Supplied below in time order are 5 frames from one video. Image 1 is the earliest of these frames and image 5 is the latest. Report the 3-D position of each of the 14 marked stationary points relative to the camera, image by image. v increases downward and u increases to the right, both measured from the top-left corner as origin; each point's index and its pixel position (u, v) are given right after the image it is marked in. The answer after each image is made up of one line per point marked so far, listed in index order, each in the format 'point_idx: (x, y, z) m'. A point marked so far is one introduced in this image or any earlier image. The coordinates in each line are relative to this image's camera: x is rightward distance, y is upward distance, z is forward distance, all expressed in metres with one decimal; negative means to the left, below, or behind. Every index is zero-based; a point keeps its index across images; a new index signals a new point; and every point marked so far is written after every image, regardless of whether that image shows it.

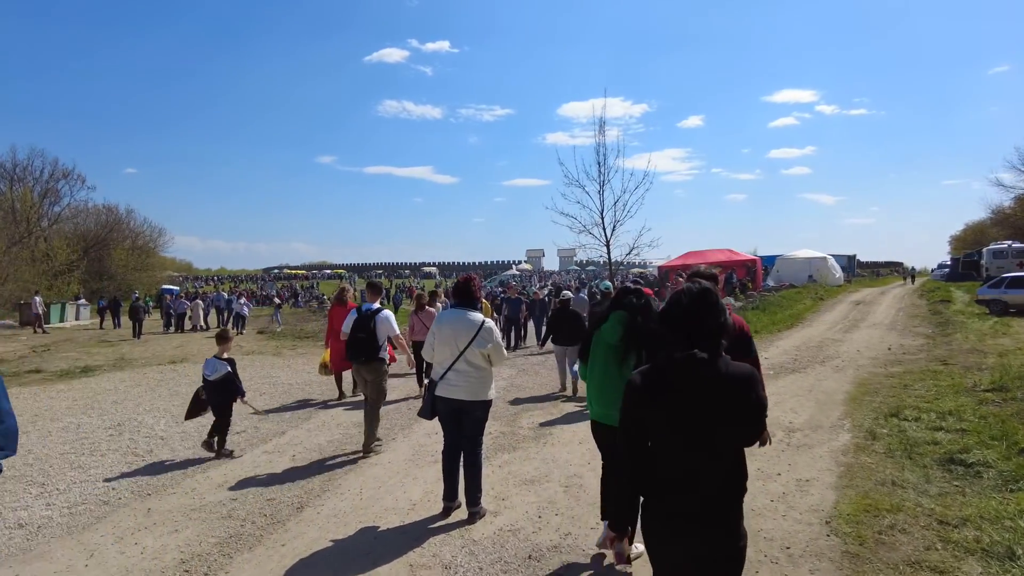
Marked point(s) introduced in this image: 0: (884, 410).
0: (+4.4, -1.5, +7.8) m
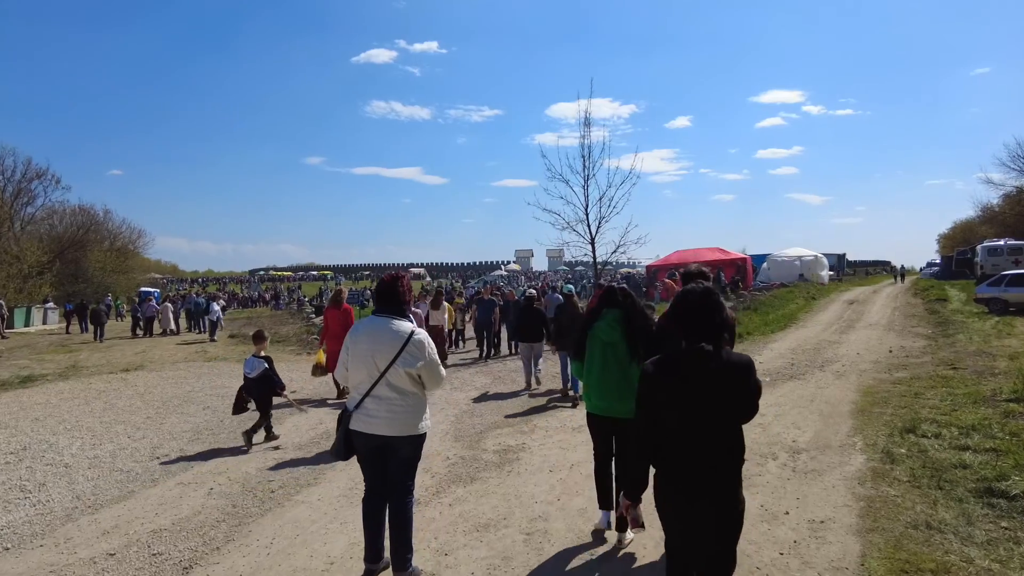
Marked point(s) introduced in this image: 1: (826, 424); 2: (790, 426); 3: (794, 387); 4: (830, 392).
0: (+4.1, -1.4, +6.9) m
1: (+3.4, -1.5, +7.1) m
2: (+3.0, -1.5, +7.0) m
3: (+4.1, -1.4, +9.6) m
4: (+4.4, -1.4, +9.0) m
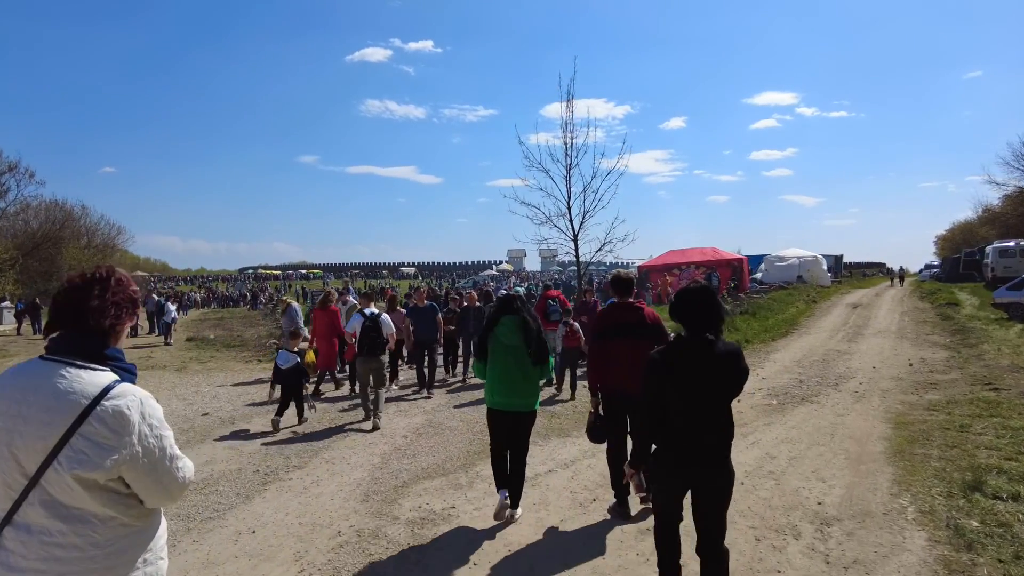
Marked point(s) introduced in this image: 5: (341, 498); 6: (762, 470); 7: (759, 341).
0: (+3.5, -1.5, +5.2) m
1: (+2.9, -1.5, +5.4) m
2: (+2.4, -1.5, +5.3) m
3: (+3.5, -1.5, +7.9) m
4: (+3.8, -1.5, +7.3) m
5: (-1.3, -1.6, +5.1) m
6: (+2.1, -1.6, +5.7) m
7: (+5.7, -1.2, +15.3) m
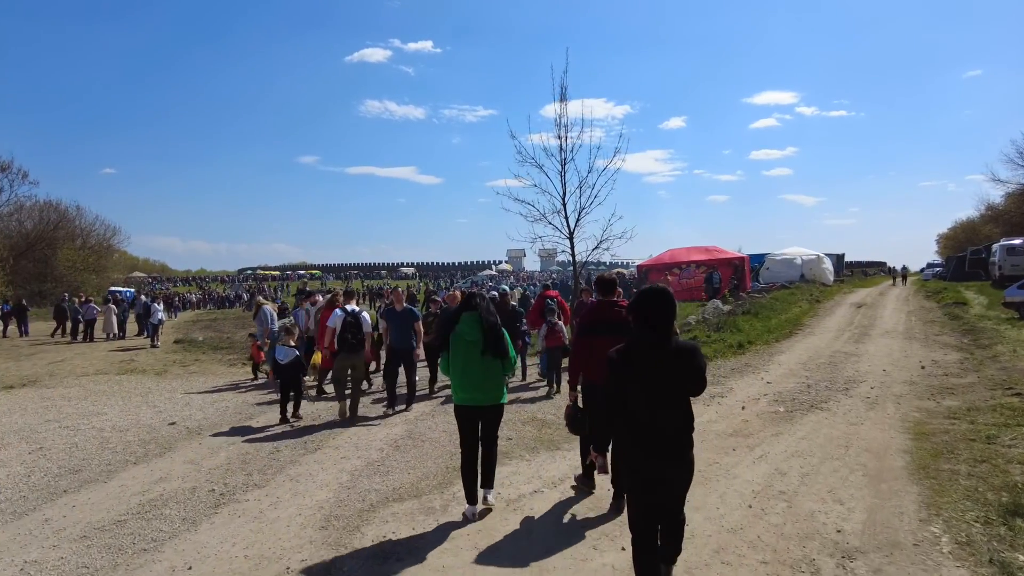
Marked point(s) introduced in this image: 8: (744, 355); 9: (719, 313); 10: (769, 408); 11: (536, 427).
0: (+3.4, -1.5, +4.7) m
1: (+2.7, -1.5, +4.9) m
2: (+2.3, -1.5, +4.8) m
3: (+3.4, -1.5, +7.3) m
4: (+3.7, -1.5, +6.8) m
5: (-1.5, -1.6, +4.6) m
6: (+2.0, -1.6, +5.1) m
7: (+5.6, -1.2, +14.7) m
8: (+4.6, -1.3, +13.1) m
9: (+5.6, -0.7, +17.7) m
10: (+3.2, -1.5, +8.1) m
11: (+0.3, -1.6, +7.4) m
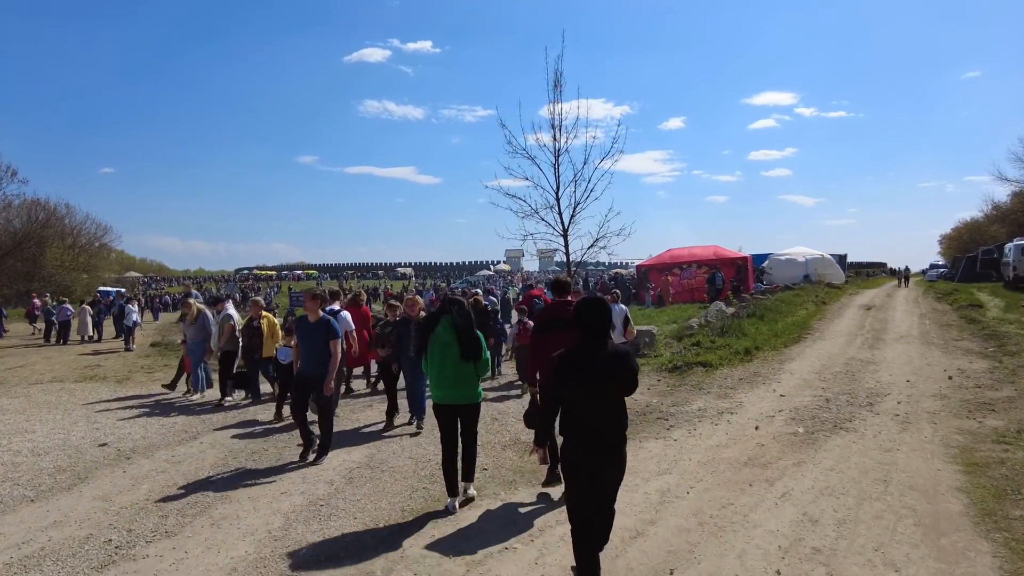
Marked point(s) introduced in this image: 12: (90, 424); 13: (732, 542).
0: (+3.2, -1.5, +3.6) m
1: (+2.5, -1.5, +3.8) m
2: (+2.1, -1.6, +3.7) m
3: (+3.2, -1.5, +6.3) m
4: (+3.4, -1.5, +5.7) m
5: (-1.7, -1.7, +3.5) m
6: (+1.8, -1.6, +4.0) m
7: (+5.3, -1.3, +13.7) m
8: (+4.4, -1.4, +12.0) m
9: (+5.4, -0.7, +16.7) m
10: (+3.0, -1.5, +7.1) m
11: (0.0, -1.6, +6.3) m
12: (-5.4, -1.8, +8.5) m
13: (+1.4, -1.6, +4.1) m
